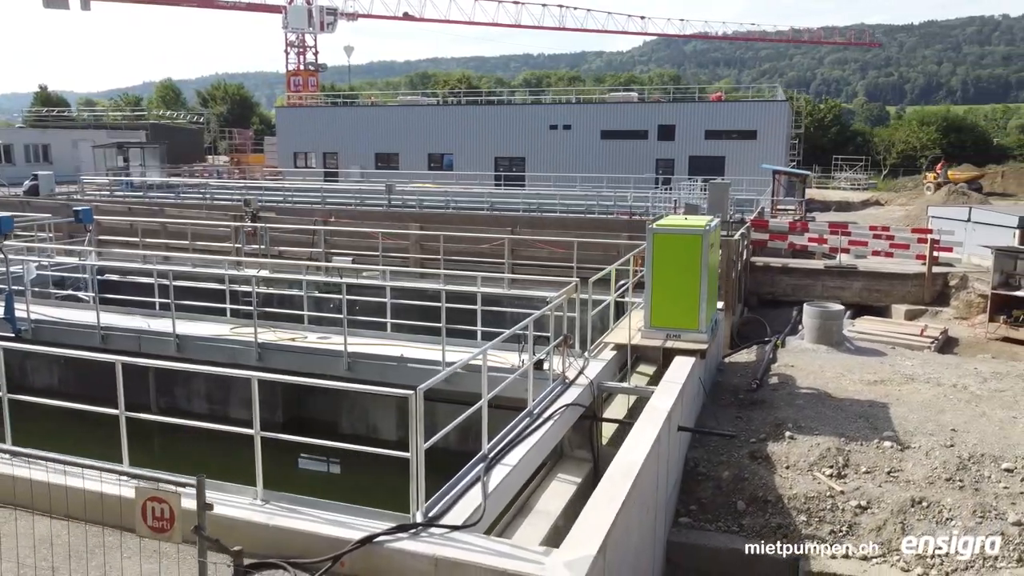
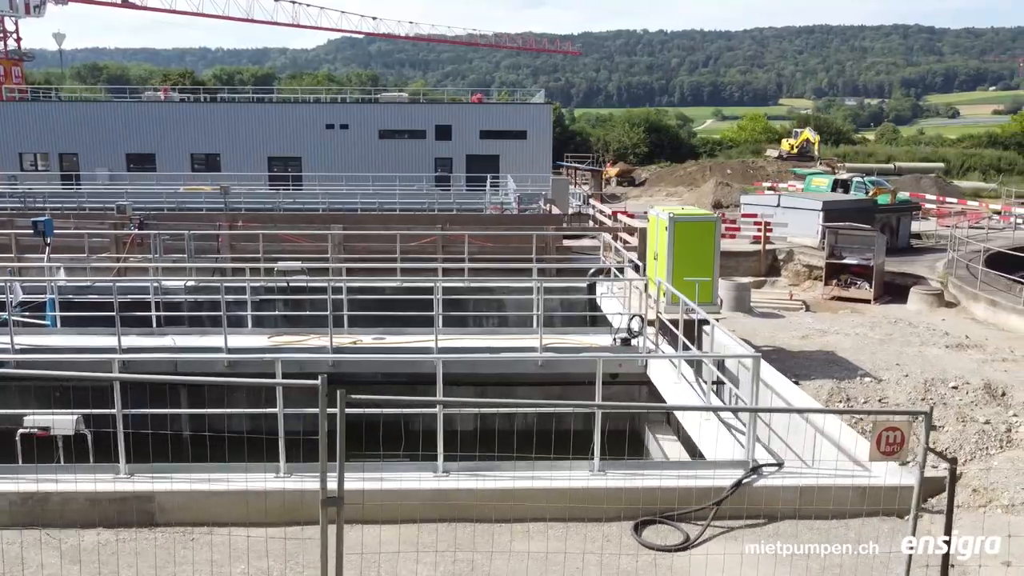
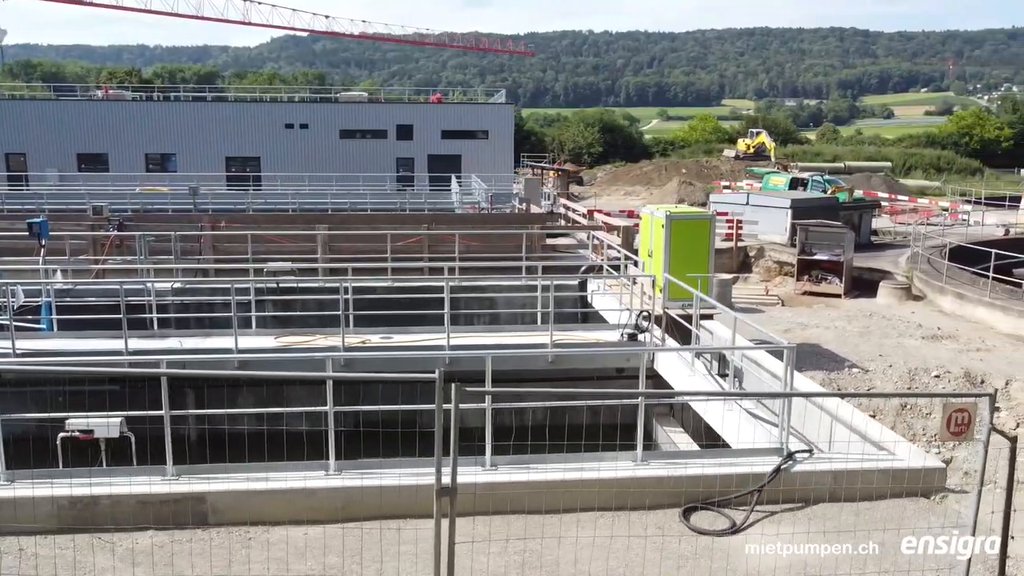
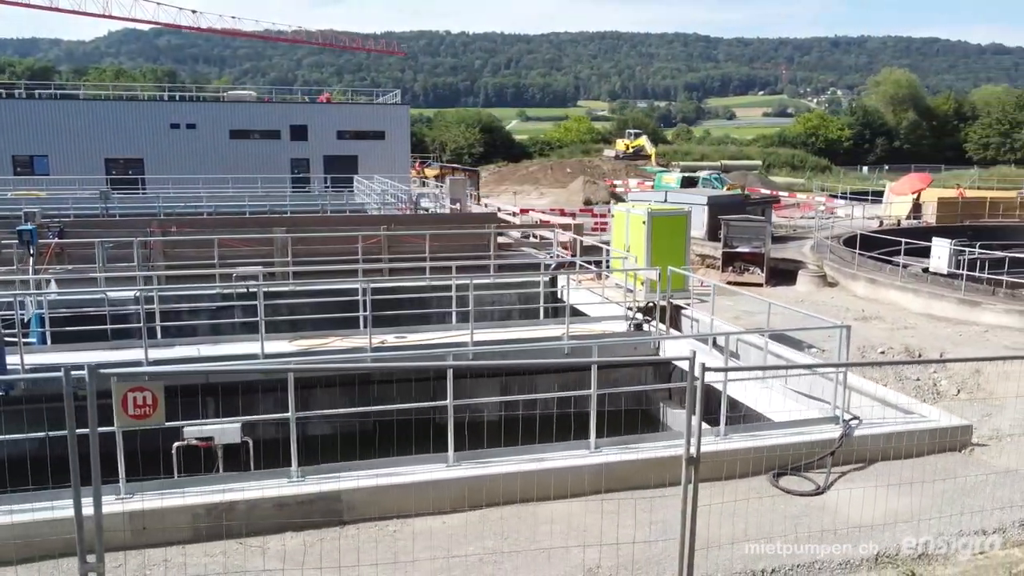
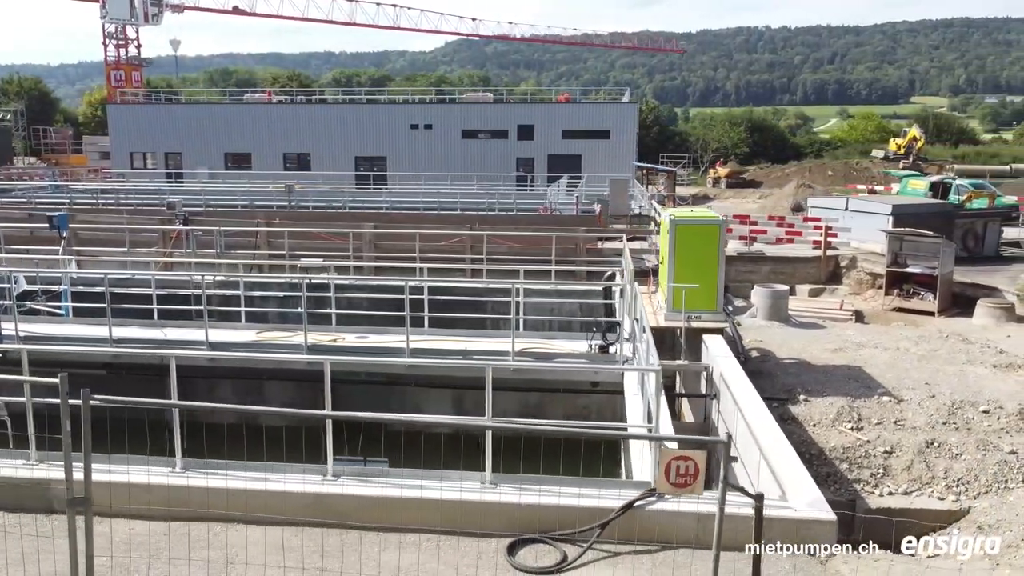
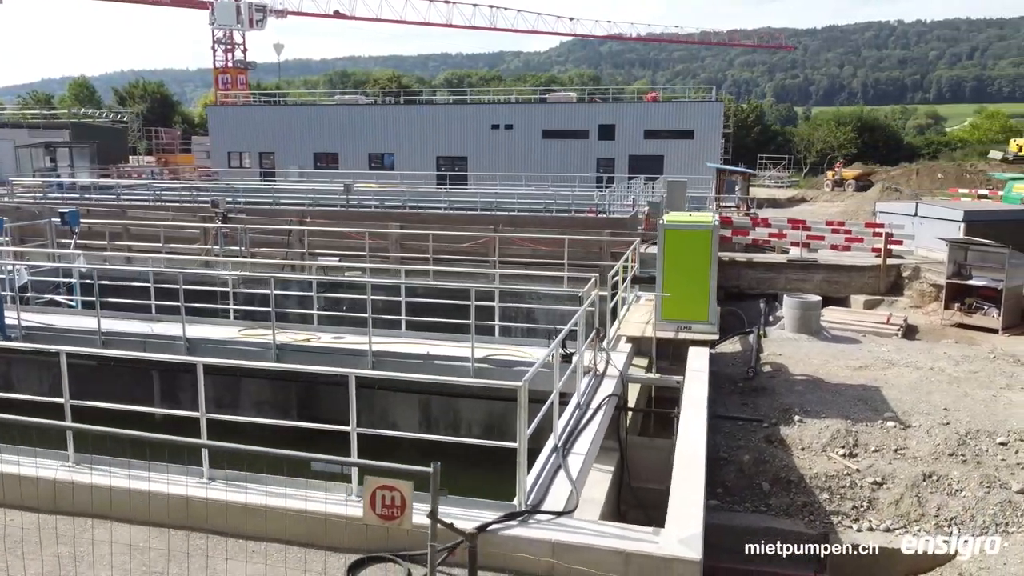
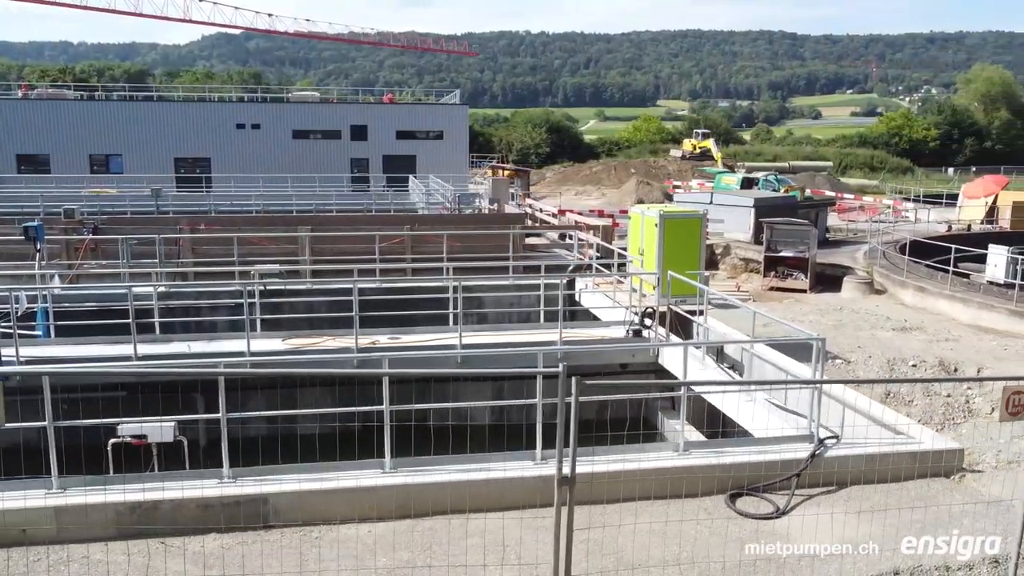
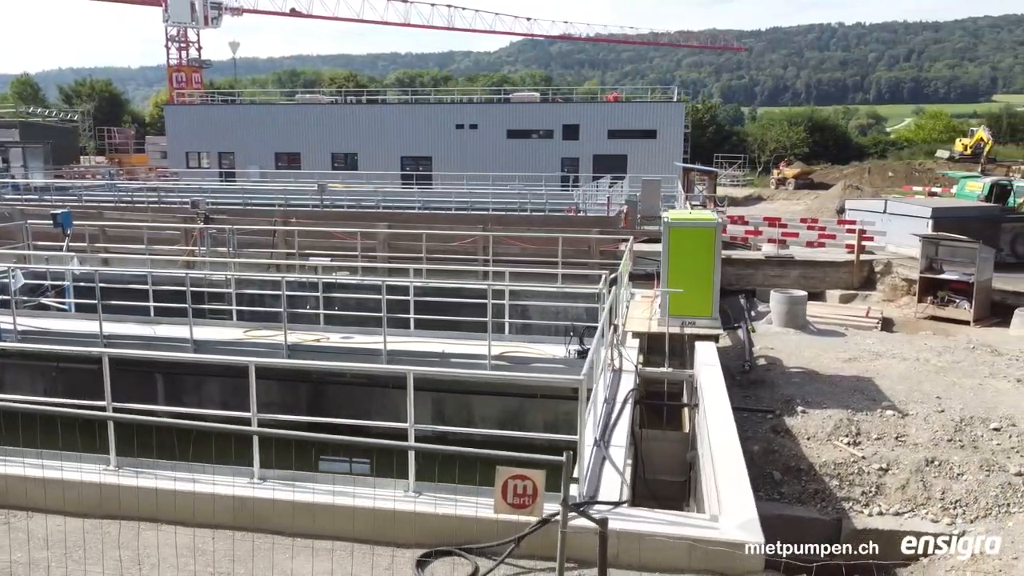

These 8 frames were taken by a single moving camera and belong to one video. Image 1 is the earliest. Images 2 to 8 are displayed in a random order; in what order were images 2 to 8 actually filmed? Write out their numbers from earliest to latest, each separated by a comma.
6, 8, 5, 2, 3, 7, 4
